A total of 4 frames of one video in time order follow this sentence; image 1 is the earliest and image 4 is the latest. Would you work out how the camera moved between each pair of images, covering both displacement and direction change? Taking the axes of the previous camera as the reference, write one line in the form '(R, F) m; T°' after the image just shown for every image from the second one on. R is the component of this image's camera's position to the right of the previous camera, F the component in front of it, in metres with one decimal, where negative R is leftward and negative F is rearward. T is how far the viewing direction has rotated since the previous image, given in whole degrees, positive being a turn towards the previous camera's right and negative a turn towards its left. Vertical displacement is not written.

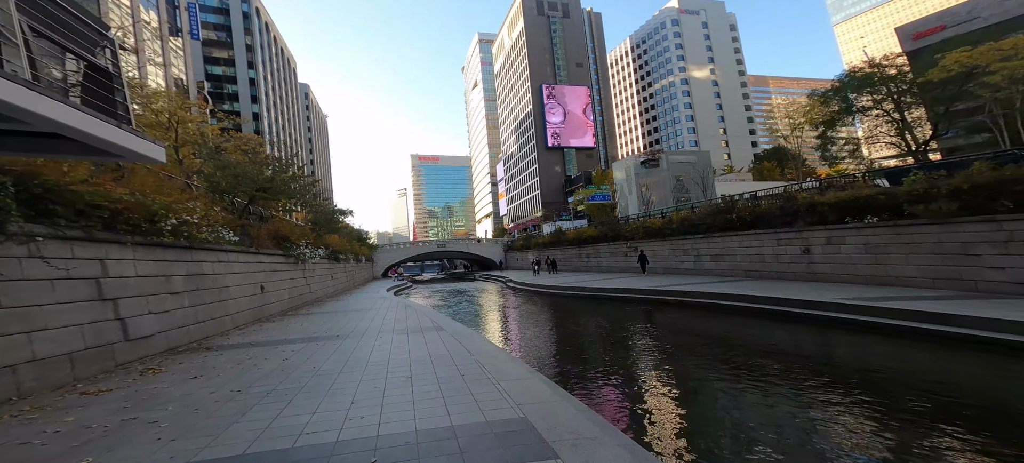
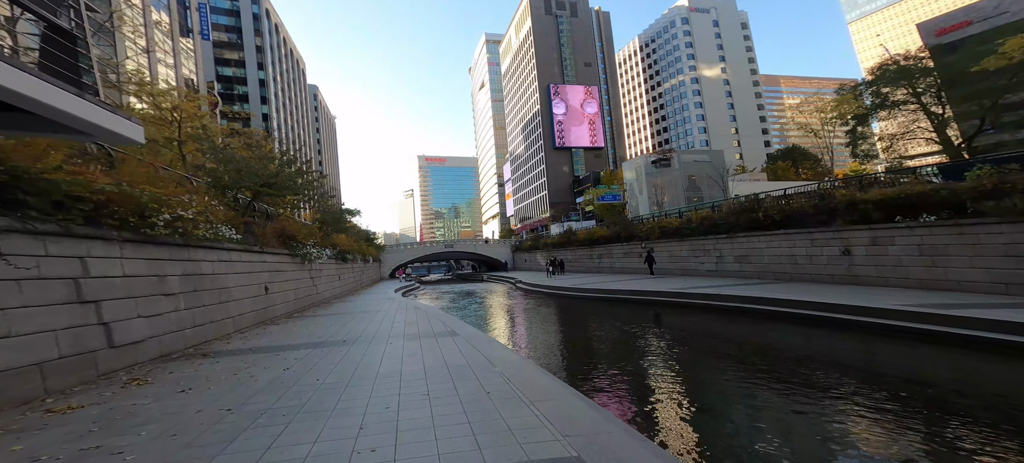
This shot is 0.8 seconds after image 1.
(-0.3, +0.7) m; -1°
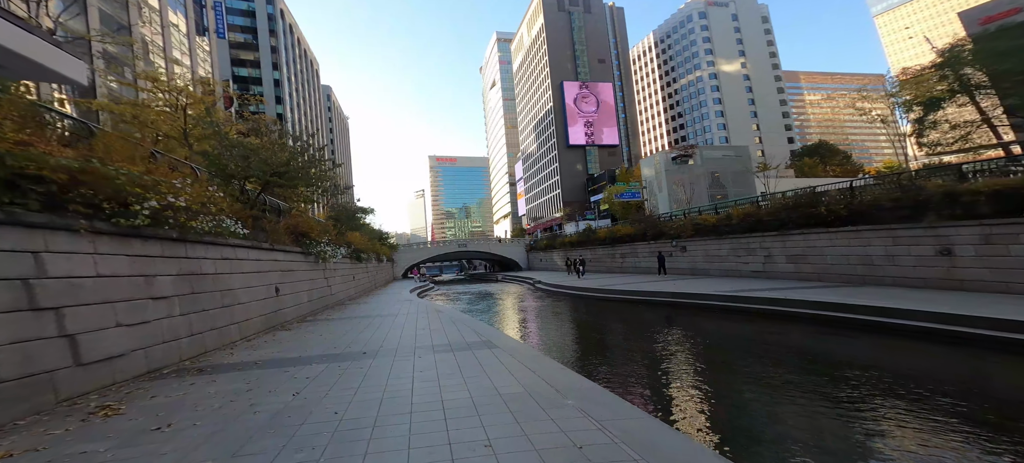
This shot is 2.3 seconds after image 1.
(-0.6, +1.2) m; -1°
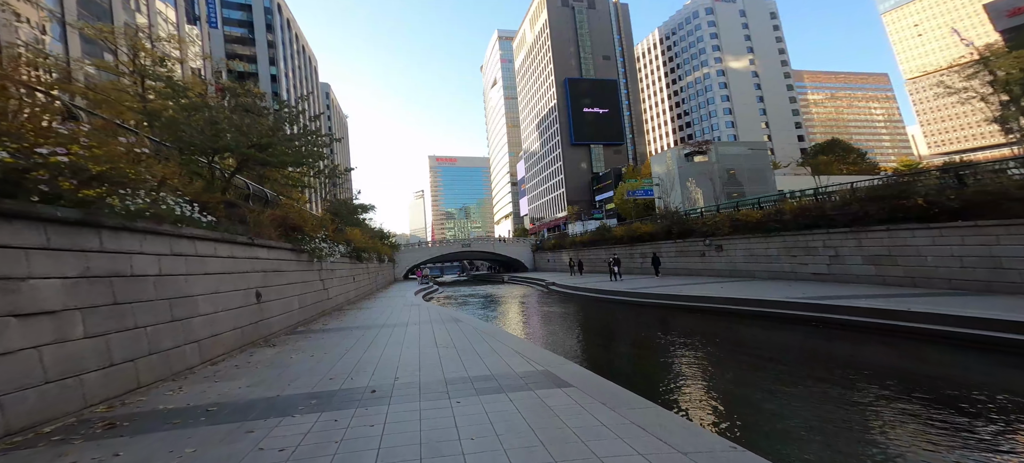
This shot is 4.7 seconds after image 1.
(-0.9, +2.1) m; 0°
